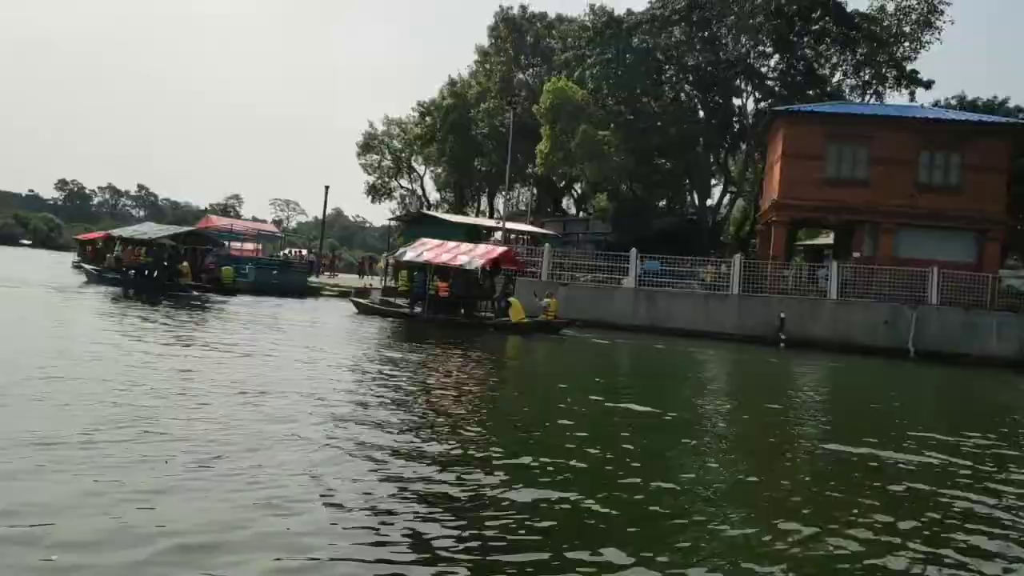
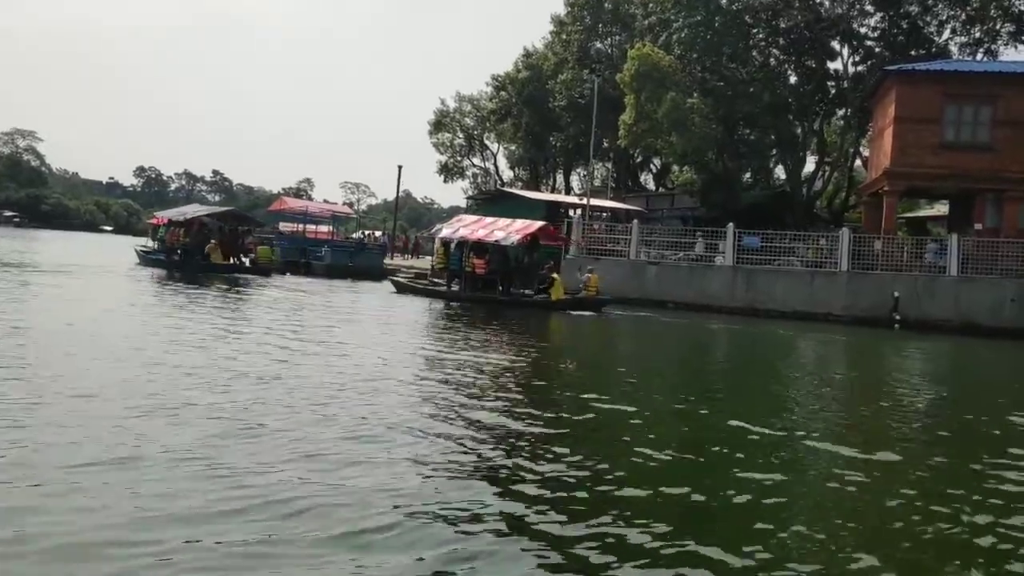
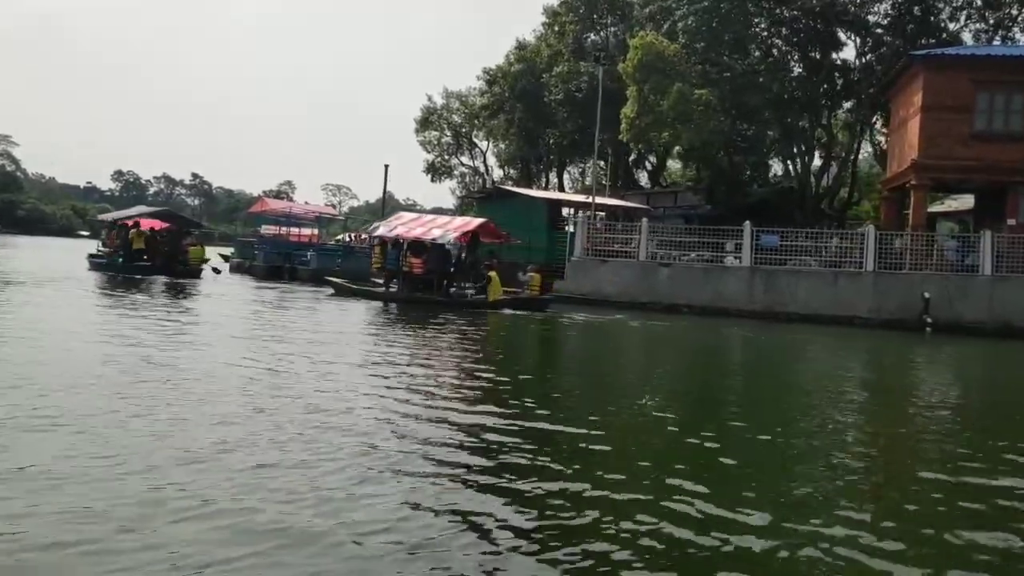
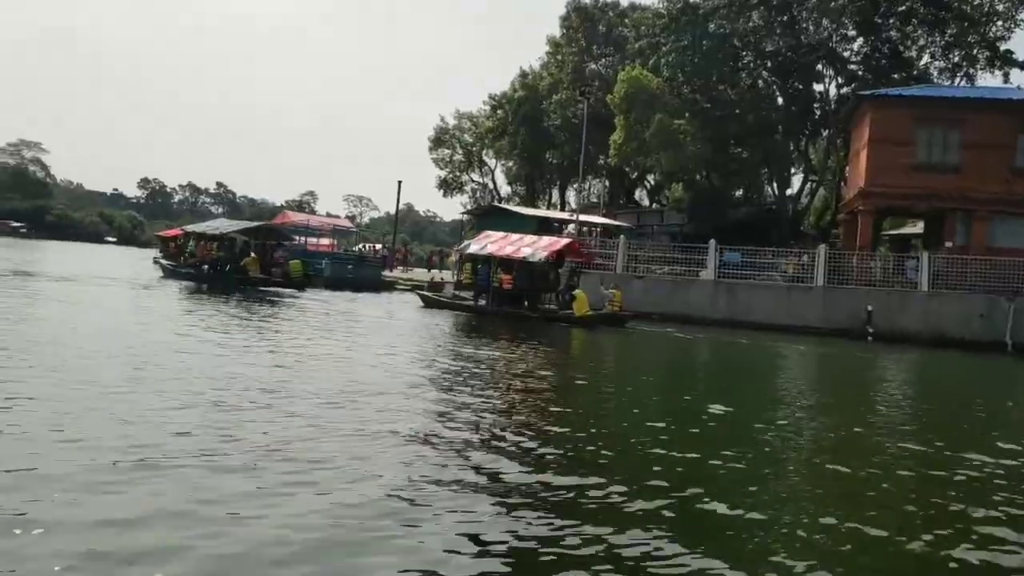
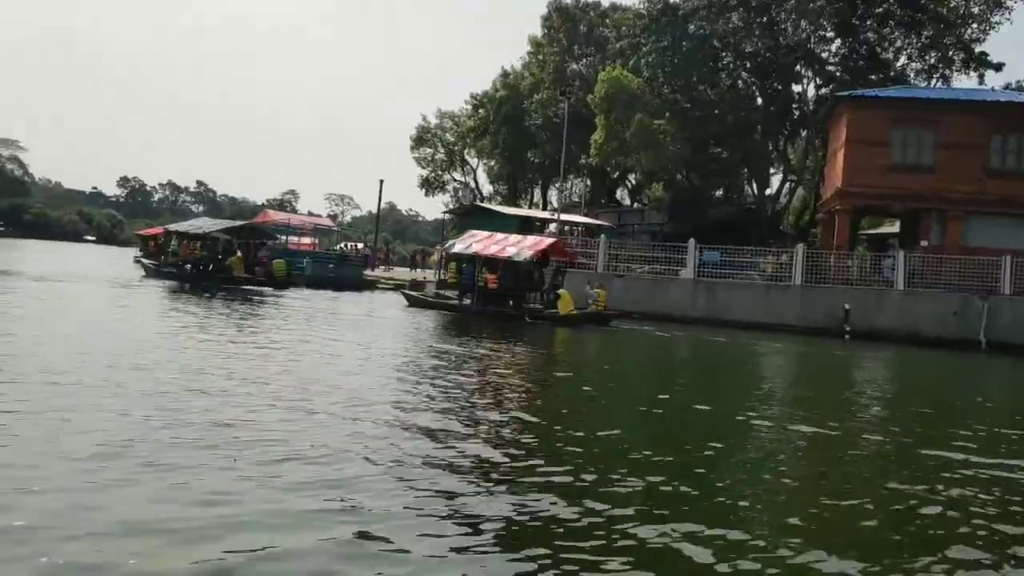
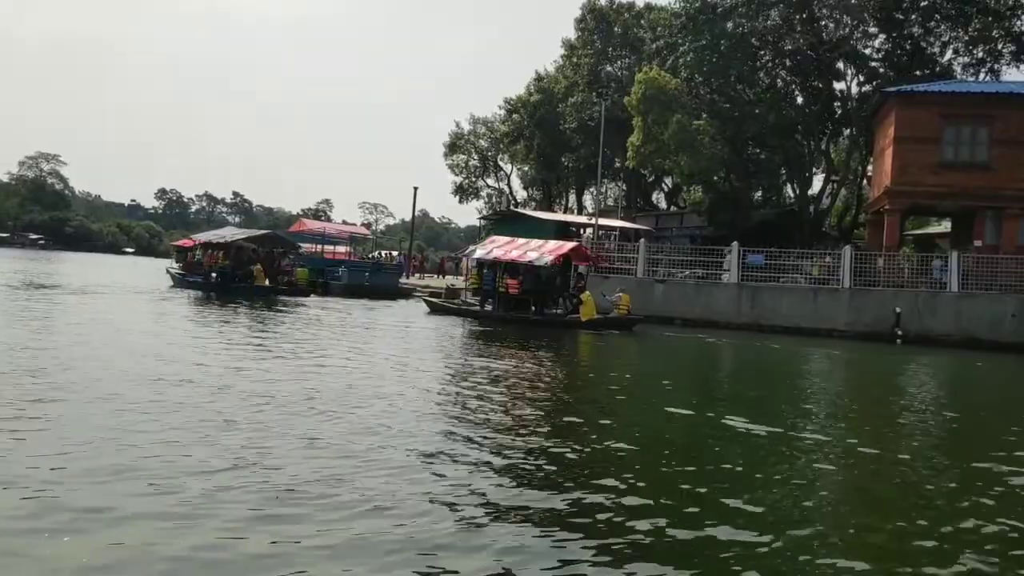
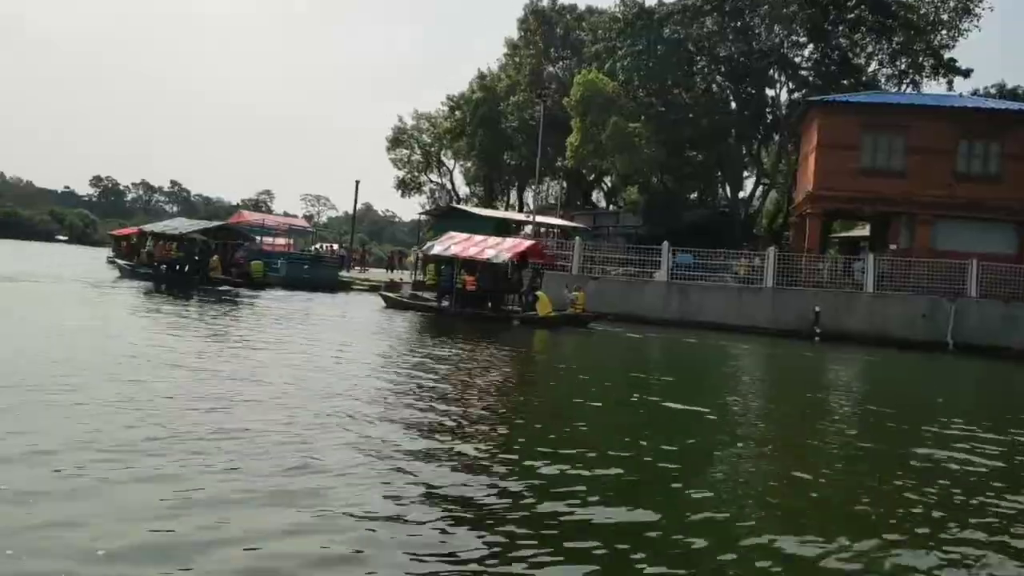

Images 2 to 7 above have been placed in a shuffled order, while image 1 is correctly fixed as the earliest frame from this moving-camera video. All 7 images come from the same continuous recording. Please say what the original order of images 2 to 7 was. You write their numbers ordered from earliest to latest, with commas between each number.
7, 5, 4, 6, 2, 3
